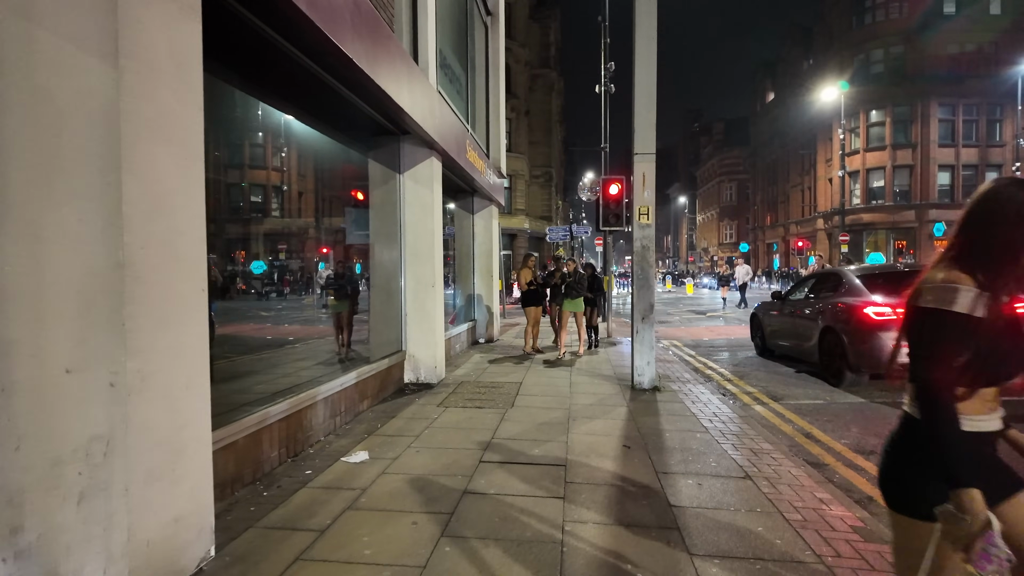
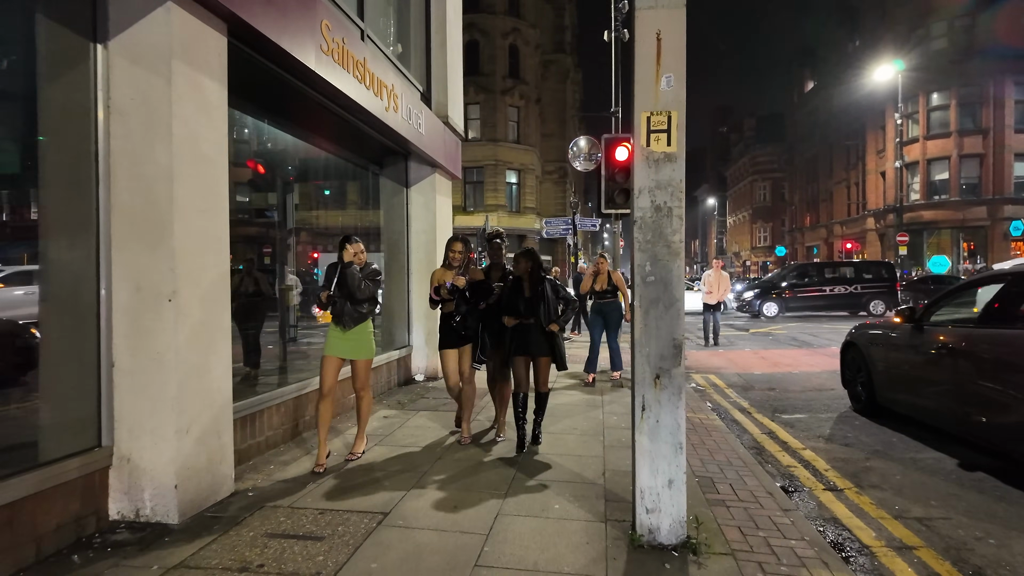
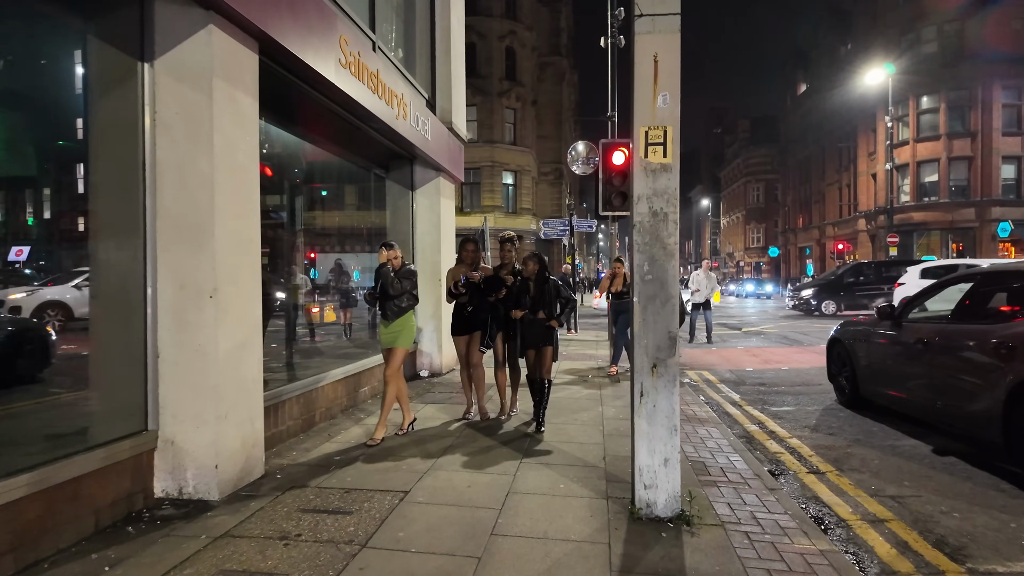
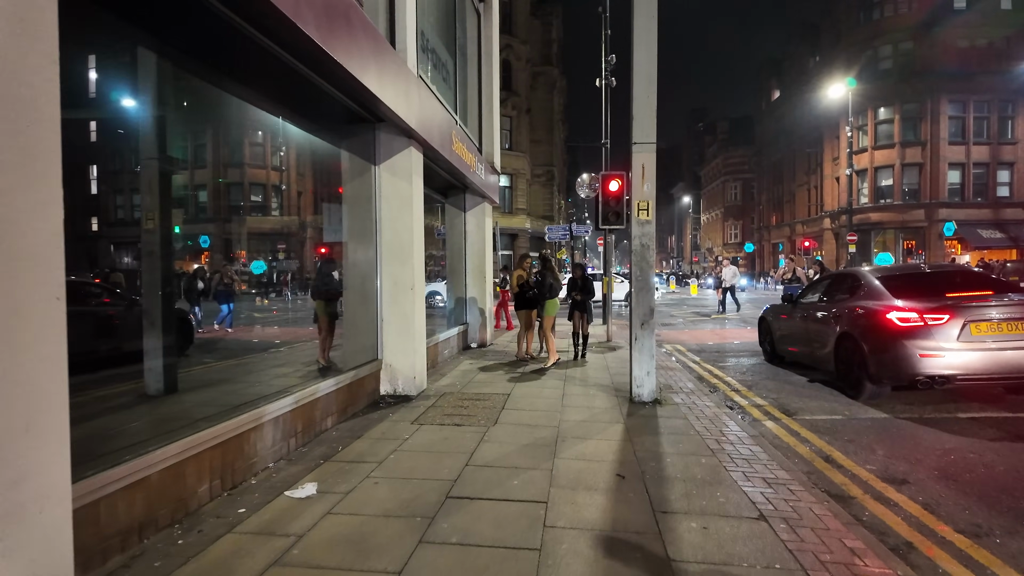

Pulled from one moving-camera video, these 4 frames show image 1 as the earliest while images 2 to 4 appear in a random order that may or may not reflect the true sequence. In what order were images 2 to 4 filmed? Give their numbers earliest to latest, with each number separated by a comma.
4, 3, 2
